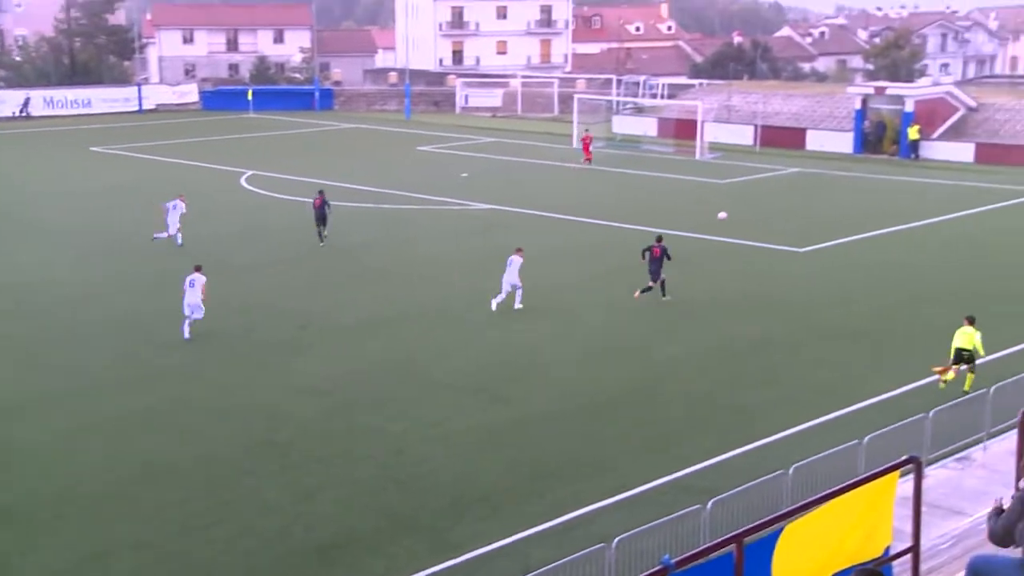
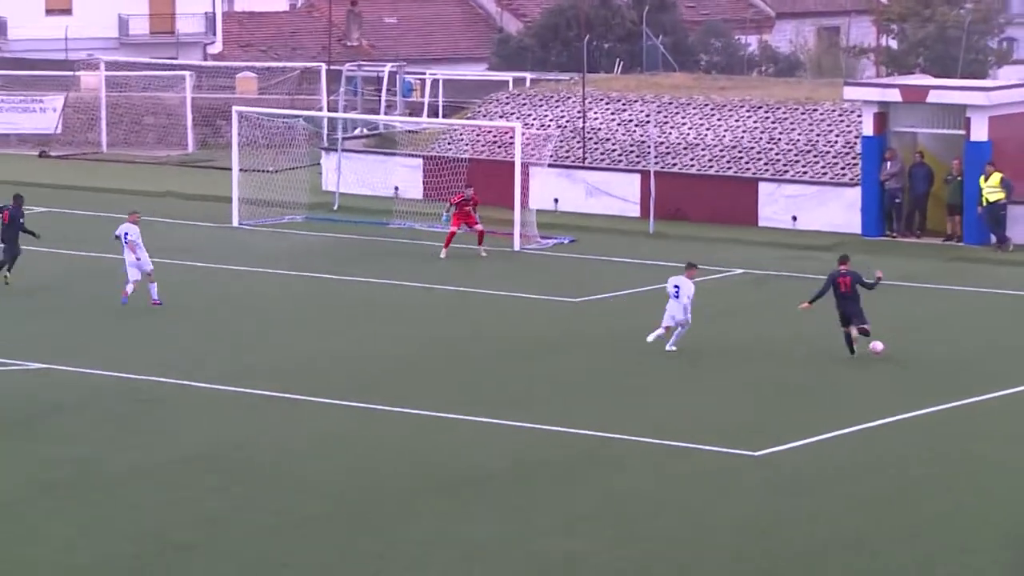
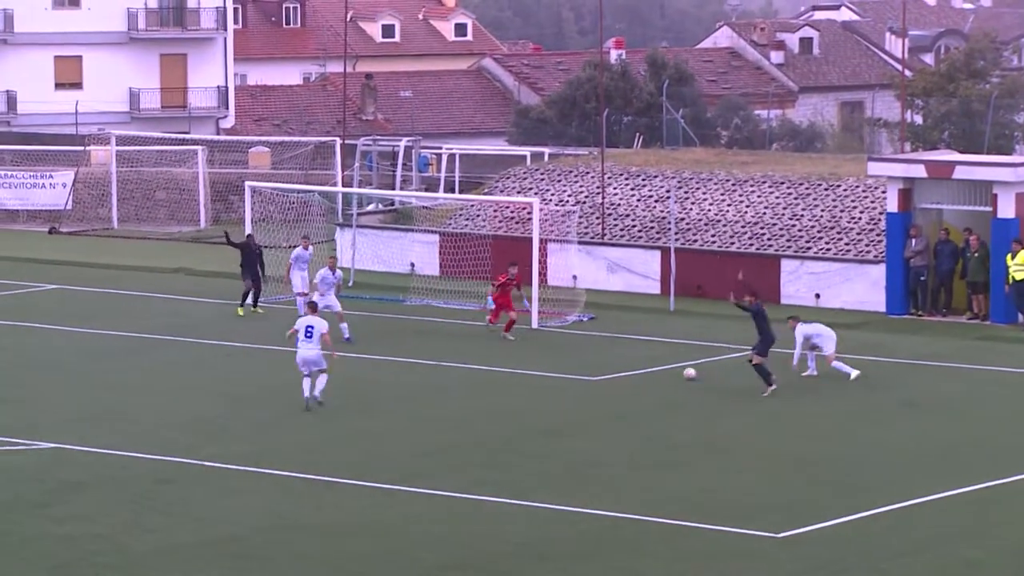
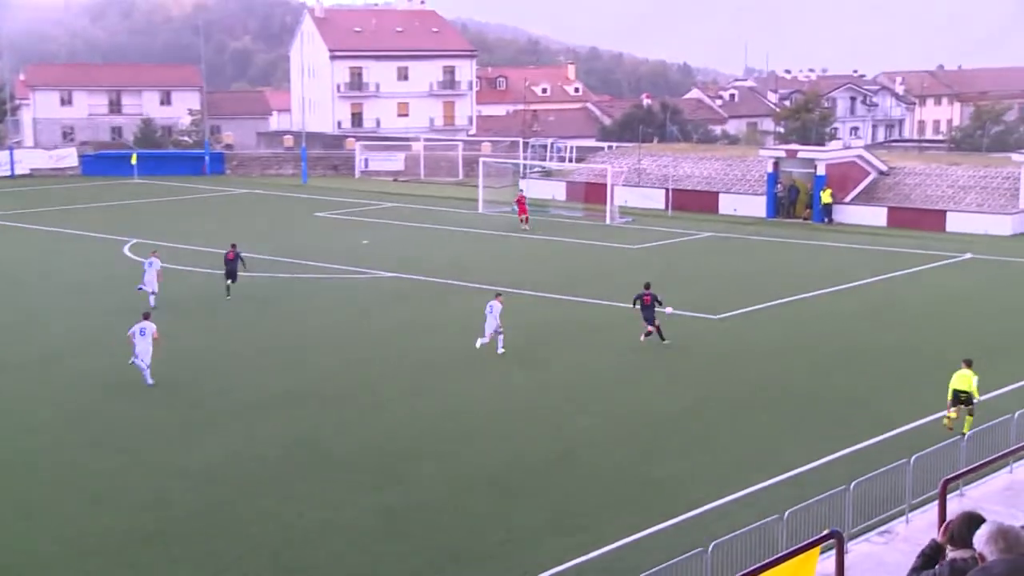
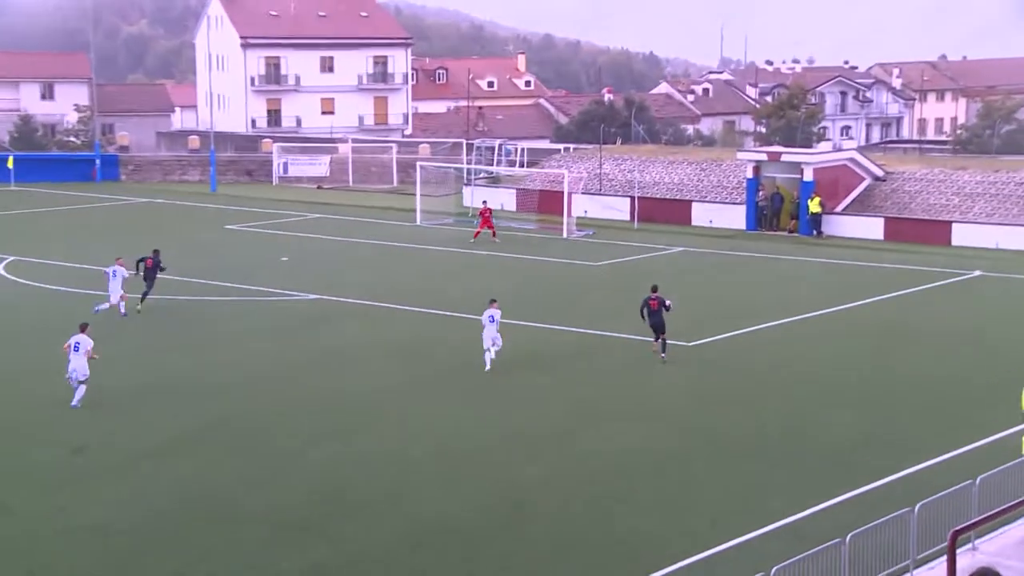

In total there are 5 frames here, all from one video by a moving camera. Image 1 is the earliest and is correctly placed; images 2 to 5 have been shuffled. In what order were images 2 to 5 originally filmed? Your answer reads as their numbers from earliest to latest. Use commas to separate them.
4, 5, 2, 3
